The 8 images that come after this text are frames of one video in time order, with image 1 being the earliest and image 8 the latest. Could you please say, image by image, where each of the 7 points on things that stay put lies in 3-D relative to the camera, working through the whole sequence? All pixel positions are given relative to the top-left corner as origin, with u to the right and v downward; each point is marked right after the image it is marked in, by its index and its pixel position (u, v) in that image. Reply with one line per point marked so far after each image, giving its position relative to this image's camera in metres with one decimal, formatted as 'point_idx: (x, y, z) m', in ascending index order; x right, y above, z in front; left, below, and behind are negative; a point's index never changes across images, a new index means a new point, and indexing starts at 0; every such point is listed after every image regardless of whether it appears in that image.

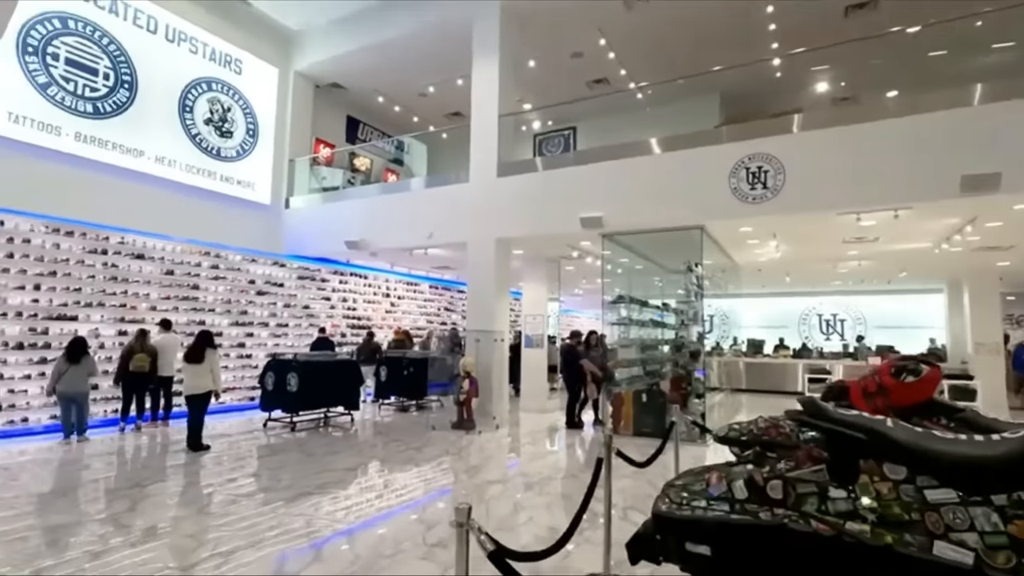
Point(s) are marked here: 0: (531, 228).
0: (+0.2, +0.9, +8.2) m
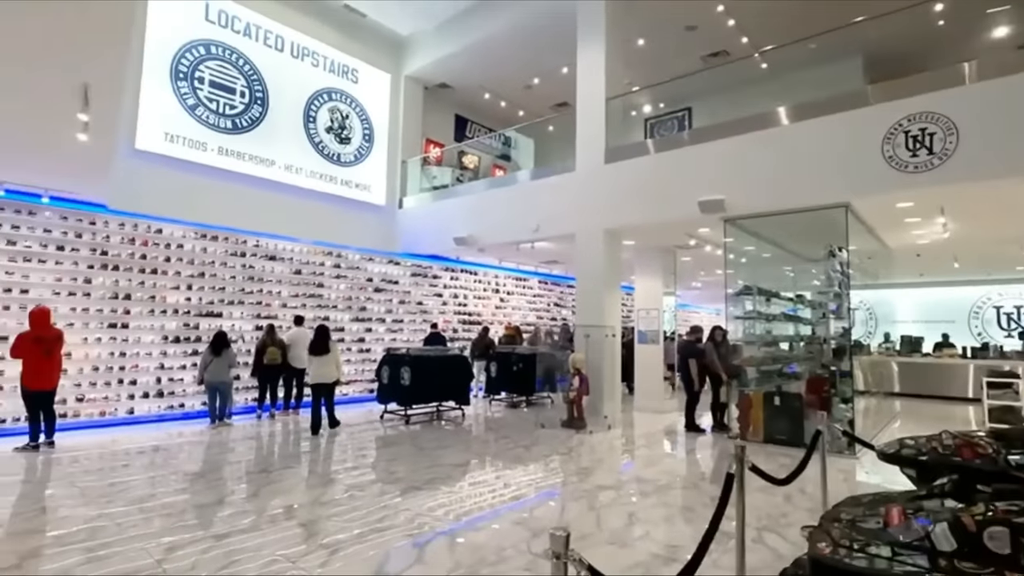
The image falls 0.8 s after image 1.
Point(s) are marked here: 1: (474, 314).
0: (+1.7, +1.0, +7.7) m
1: (-0.9, -0.6, +12.2) m
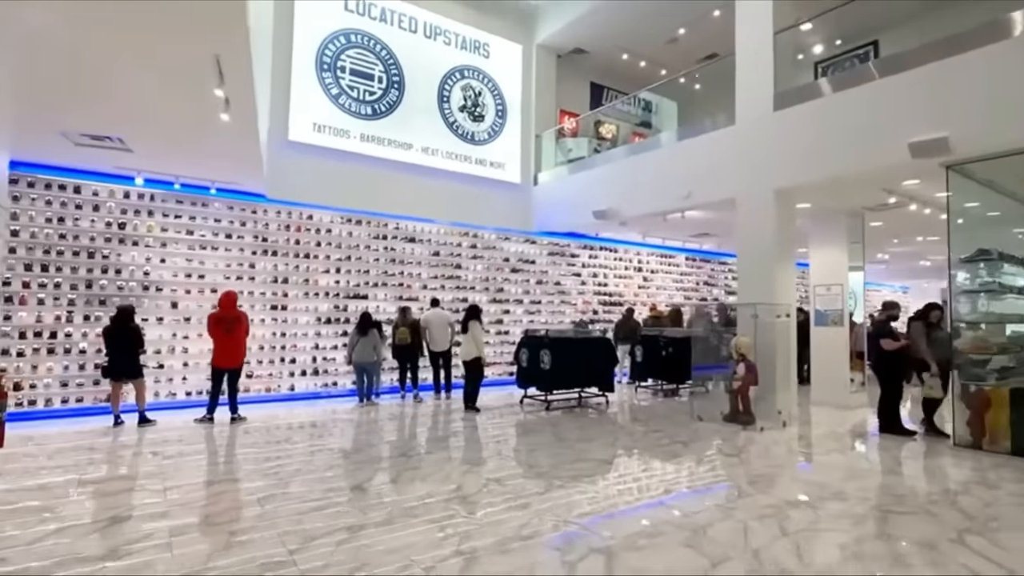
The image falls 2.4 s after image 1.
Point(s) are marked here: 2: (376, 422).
0: (+3.6, +1.4, +6.3) m
1: (+2.2, -0.1, +11.4) m
2: (-1.8, -1.8, +7.0) m
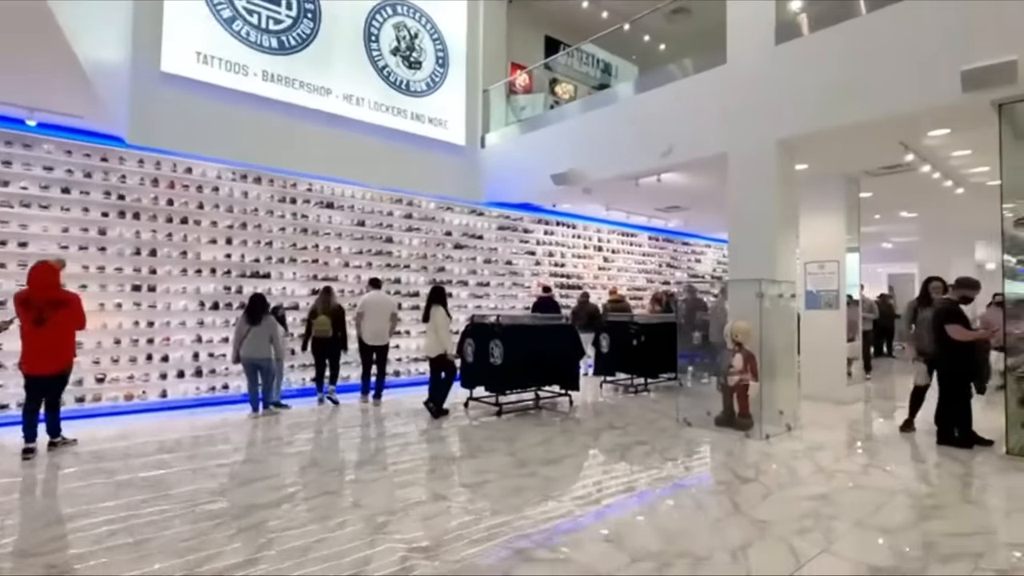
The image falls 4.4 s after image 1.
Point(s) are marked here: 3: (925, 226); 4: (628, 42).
0: (+3.0, +1.6, +5.1) m
1: (+1.1, +0.2, +10.0) m
2: (-2.4, -1.5, +5.3) m
3: (+7.9, +1.2, +10.2) m
4: (+1.7, +3.5, +7.8) m
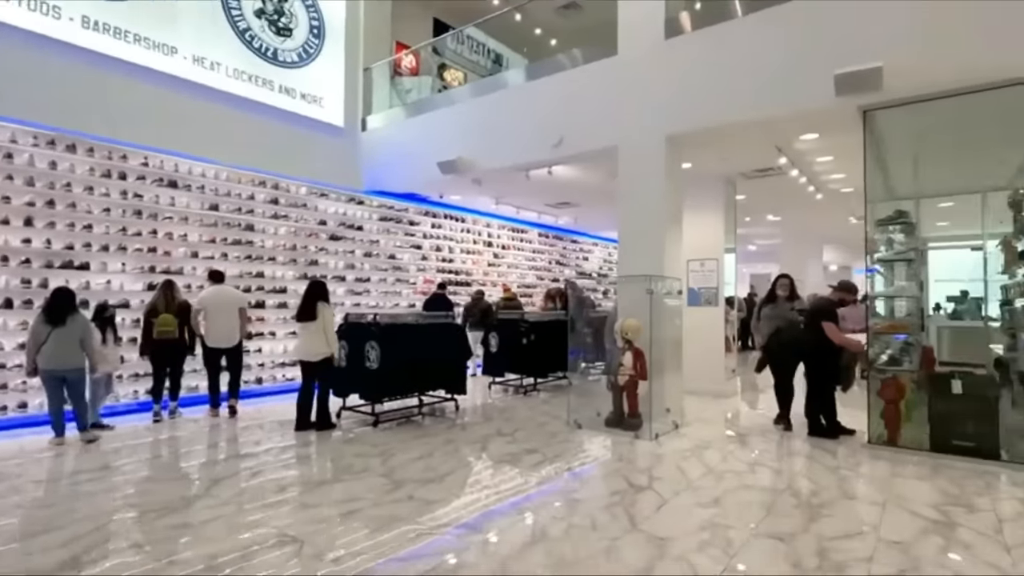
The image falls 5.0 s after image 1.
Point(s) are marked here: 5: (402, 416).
0: (+1.9, +1.7, +5.1) m
1: (-0.9, +0.3, +9.5) m
2: (-3.4, -1.4, +4.2) m
3: (+5.7, +1.2, +11.1) m
4: (+0.1, +3.6, +7.5) m
5: (-1.2, -1.4, +5.8) m
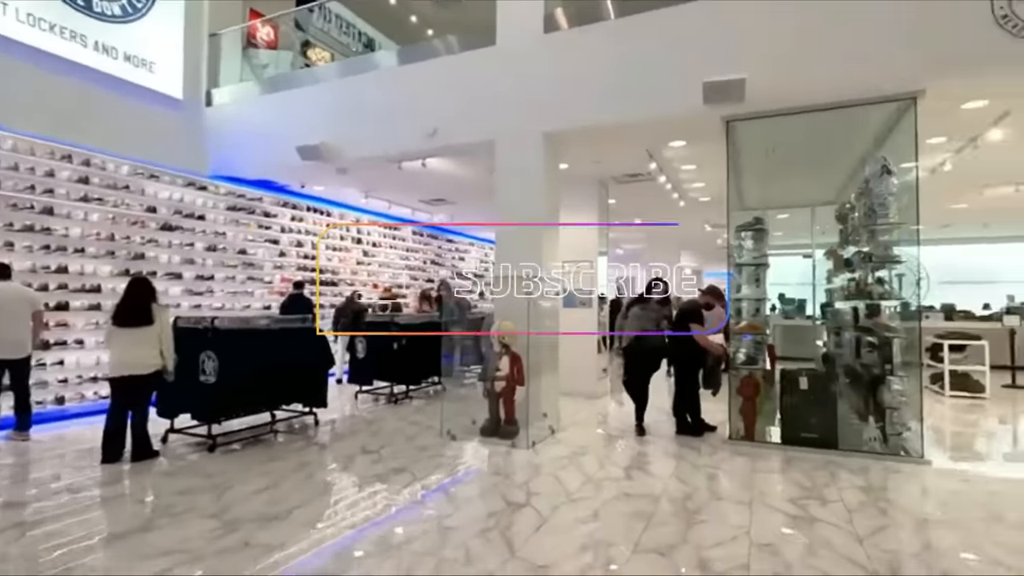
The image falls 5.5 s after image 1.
0: (+0.8, +1.7, +5.1) m
1: (-3.0, +0.3, +8.7) m
2: (-4.3, -1.4, +3.0) m
3: (+3.0, +1.2, +11.7) m
4: (-1.6, +3.6, +6.9) m
5: (-2.5, -1.4, +5.0) m
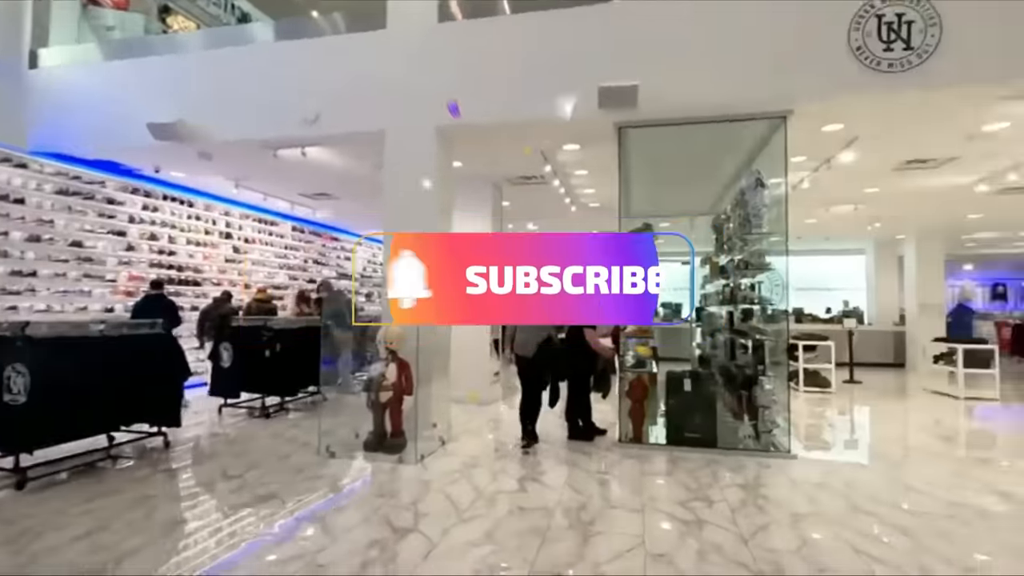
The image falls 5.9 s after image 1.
0: (-0.2, +1.6, +4.9) m
1: (-4.7, +0.3, +7.7) m
2: (-4.8, -1.4, +1.8) m
3: (+0.7, +1.1, +11.8) m
4: (-2.9, +3.6, +6.3) m
5: (-3.4, -1.4, +4.2) m
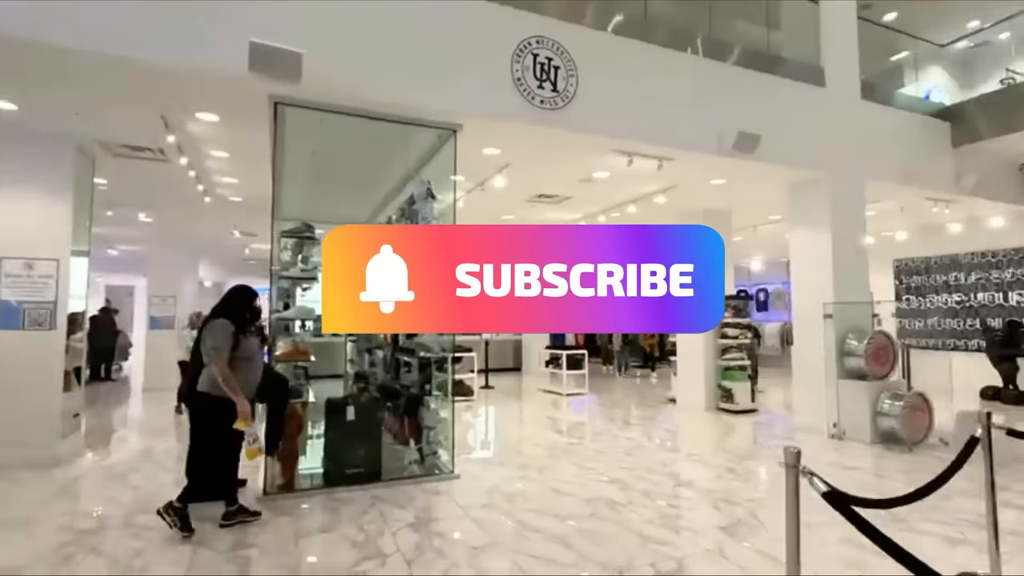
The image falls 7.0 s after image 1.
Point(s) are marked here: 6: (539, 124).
0: (-2.7, +1.6, +3.3) m
1: (-8.0, +0.3, +2.8) m
2: (-4.6, -1.3, -2.0) m
3: (-6.1, +0.9, +9.4) m
4: (-5.6, +3.6, +2.8) m
5: (-4.9, -1.3, +0.7) m
6: (+0.2, +1.4, +4.5) m
